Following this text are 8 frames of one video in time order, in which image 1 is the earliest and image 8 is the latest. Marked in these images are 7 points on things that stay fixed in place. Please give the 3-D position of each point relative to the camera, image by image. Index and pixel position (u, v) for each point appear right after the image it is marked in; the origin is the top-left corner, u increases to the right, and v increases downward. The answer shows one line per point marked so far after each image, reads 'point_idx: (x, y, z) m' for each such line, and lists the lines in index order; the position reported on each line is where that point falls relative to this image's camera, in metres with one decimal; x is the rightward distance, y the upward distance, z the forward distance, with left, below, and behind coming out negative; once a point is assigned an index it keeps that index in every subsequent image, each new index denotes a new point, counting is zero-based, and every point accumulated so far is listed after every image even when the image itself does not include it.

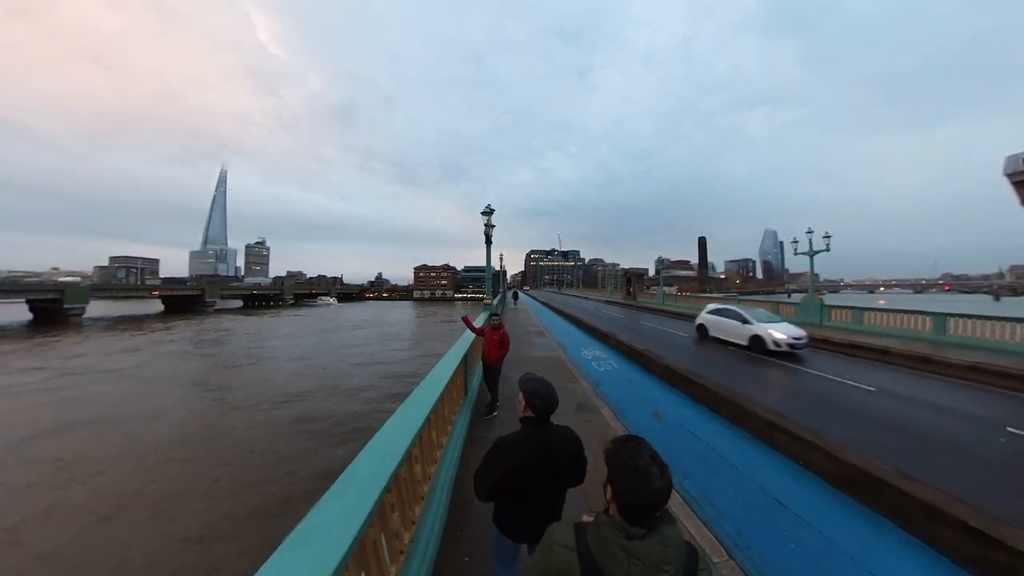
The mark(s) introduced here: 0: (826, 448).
0: (+2.7, -1.4, +3.6) m
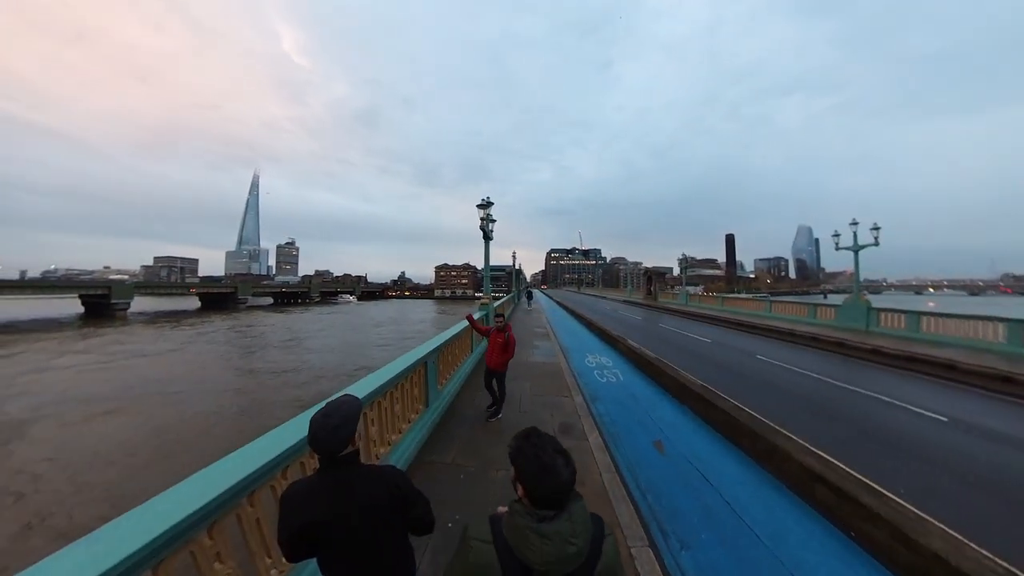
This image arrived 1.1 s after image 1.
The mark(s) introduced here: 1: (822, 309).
0: (+2.4, -1.4, +2.7) m
1: (+11.1, -0.8, +14.7) m
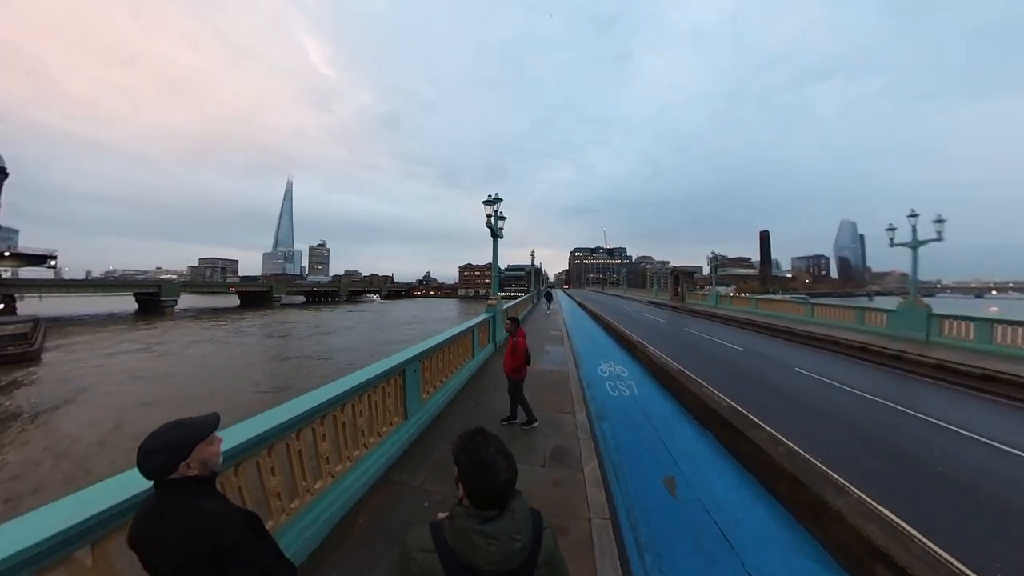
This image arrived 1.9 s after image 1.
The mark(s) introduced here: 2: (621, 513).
0: (+2.2, -1.4, +2.0) m
1: (+11.6, -0.8, +13.4) m
2: (+0.8, -1.6, +3.1) m
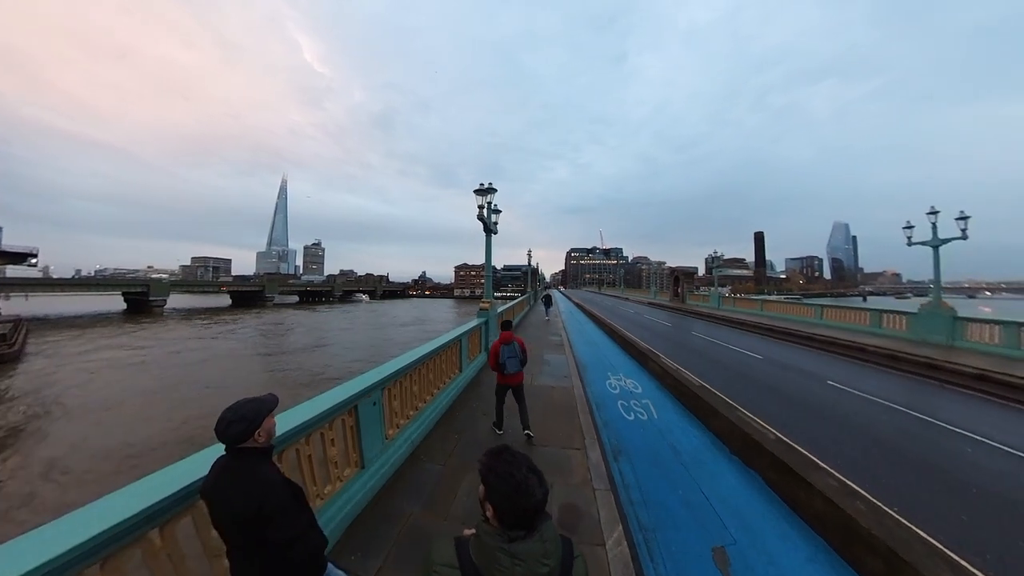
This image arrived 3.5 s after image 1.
0: (+2.2, -1.5, +1.5) m
1: (+11.5, -0.9, +13.0) m
2: (+0.9, -1.6, +2.5) m
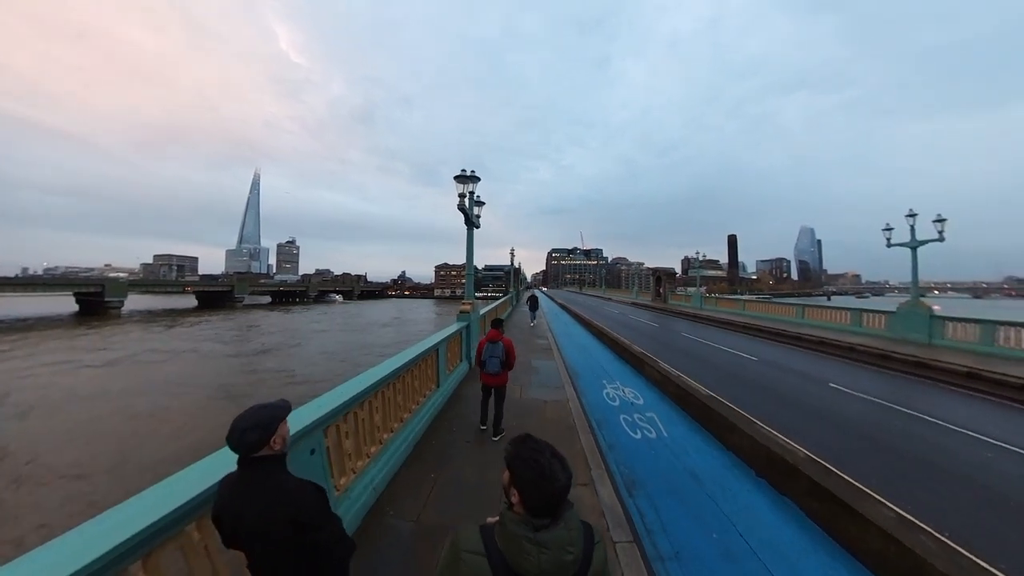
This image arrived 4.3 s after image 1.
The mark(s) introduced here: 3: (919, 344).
0: (+2.2, -1.5, +1.2) m
1: (+11.0, -0.9, +13.1) m
2: (+0.8, -1.6, +2.2) m
3: (+11.0, -1.5, +11.5) m
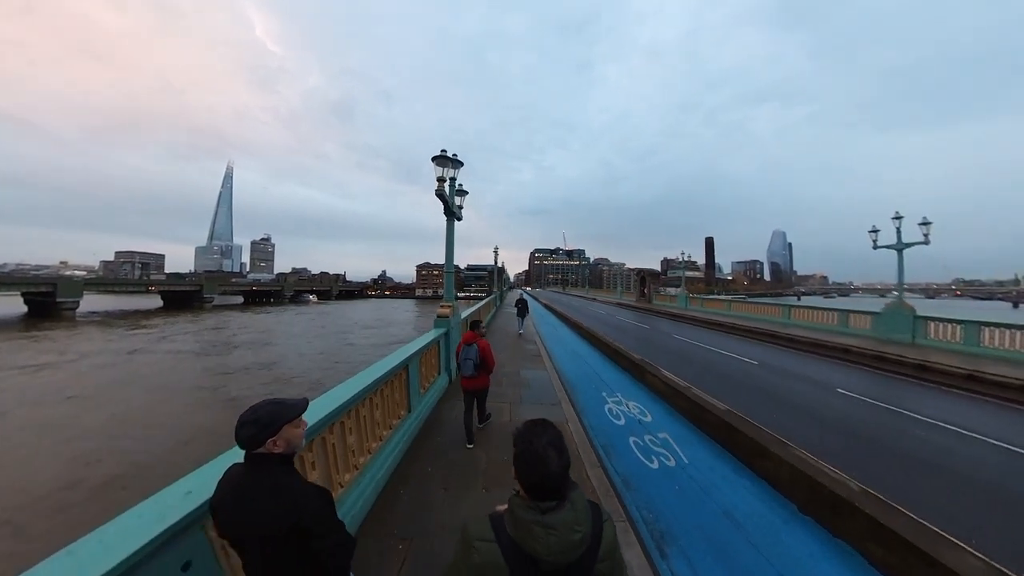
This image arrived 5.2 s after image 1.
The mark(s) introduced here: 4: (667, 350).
0: (+2.3, -1.5, +0.8) m
1: (+10.5, -0.9, +13.1) m
2: (+0.8, -1.6, +1.7) m
3: (+10.6, -1.5, +11.5) m
4: (+4.3, -1.8, +12.4) m
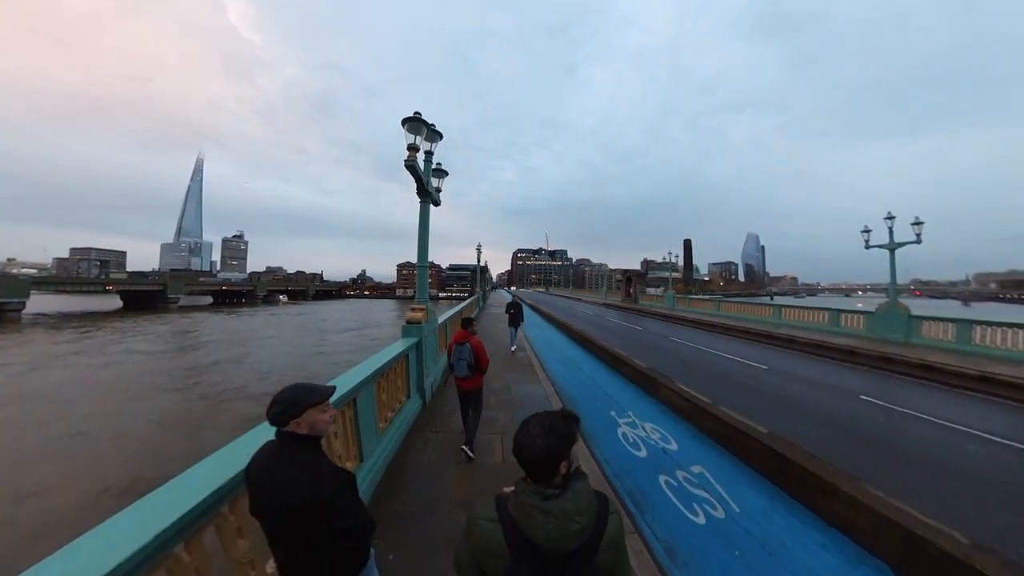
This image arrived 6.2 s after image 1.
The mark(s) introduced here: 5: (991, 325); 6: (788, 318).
0: (+2.4, -1.4, +0.3) m
1: (+10.0, -0.9, +12.9) m
2: (+0.8, -1.6, +1.1) m
3: (+10.2, -1.5, +11.3) m
4: (+3.9, -1.7, +11.9) m
5: (+10.5, -0.8, +9.3) m
6: (+9.6, -1.0, +15.1) m
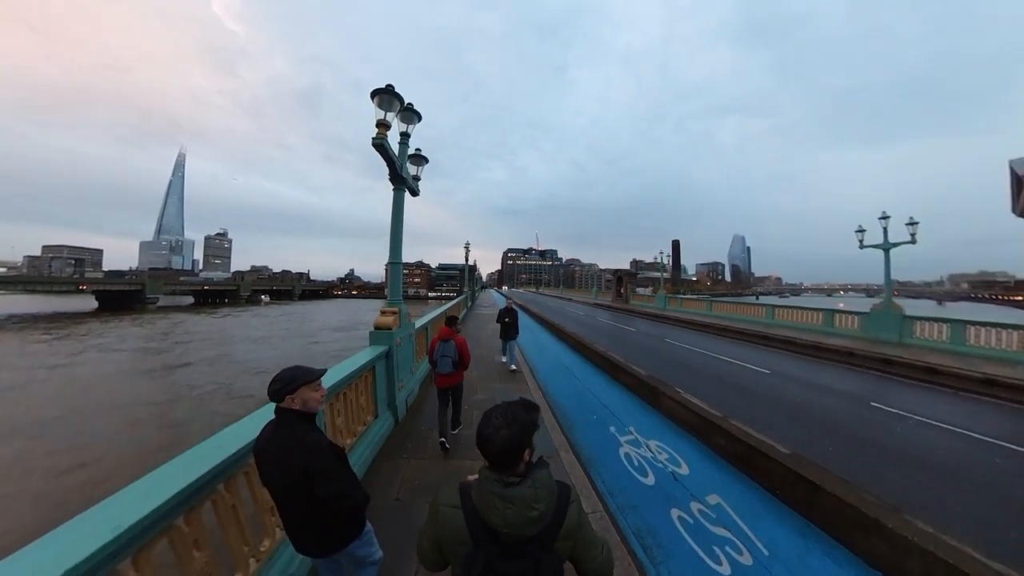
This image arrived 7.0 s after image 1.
0: (+2.3, -1.4, 0.0) m
1: (+9.7, -0.9, +12.8) m
2: (+0.8, -1.6, +0.8) m
3: (+9.9, -1.5, +11.2) m
4: (+3.6, -1.7, +11.6) m
5: (+10.3, -0.8, +9.2) m
6: (+9.2, -1.0, +14.9) m
